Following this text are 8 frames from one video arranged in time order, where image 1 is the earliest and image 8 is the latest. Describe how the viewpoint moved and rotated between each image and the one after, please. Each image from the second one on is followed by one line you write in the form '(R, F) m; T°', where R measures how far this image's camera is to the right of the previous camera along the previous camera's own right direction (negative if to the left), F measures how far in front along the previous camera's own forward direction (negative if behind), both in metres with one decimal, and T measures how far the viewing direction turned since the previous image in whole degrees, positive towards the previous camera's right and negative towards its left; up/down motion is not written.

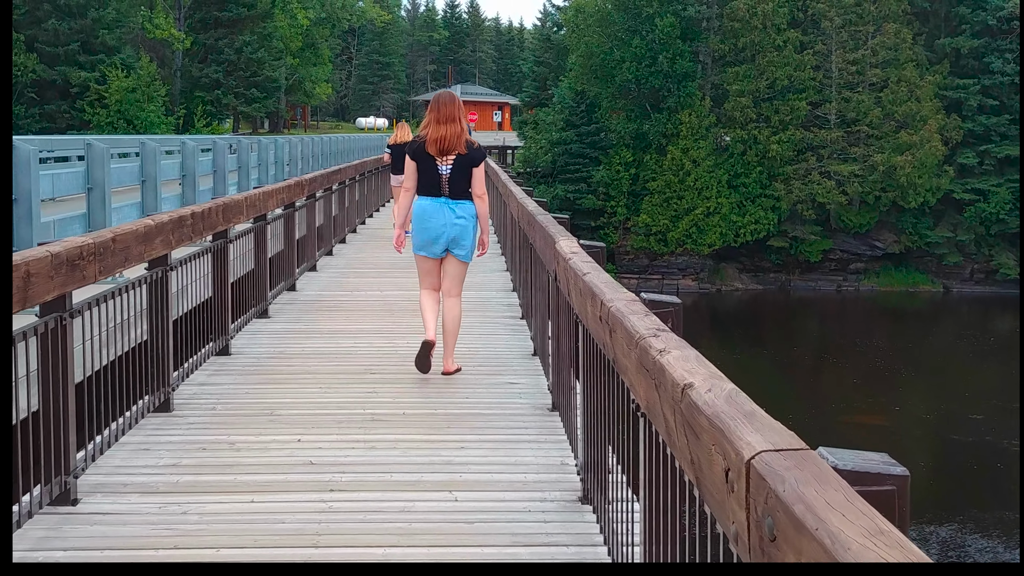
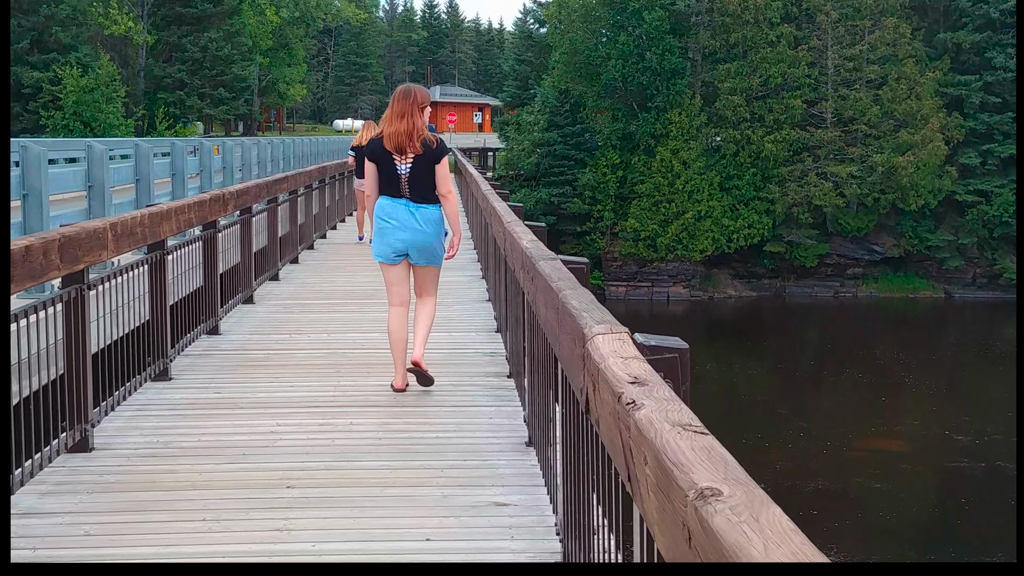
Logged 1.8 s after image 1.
(0.0, +2.4) m; +1°
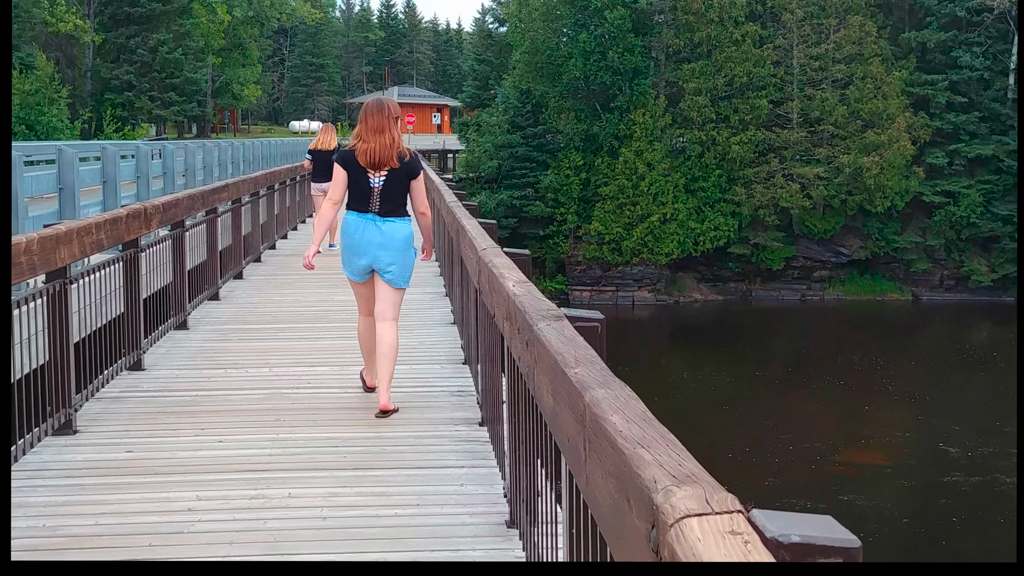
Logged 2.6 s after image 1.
(-0.1, +1.1) m; +2°
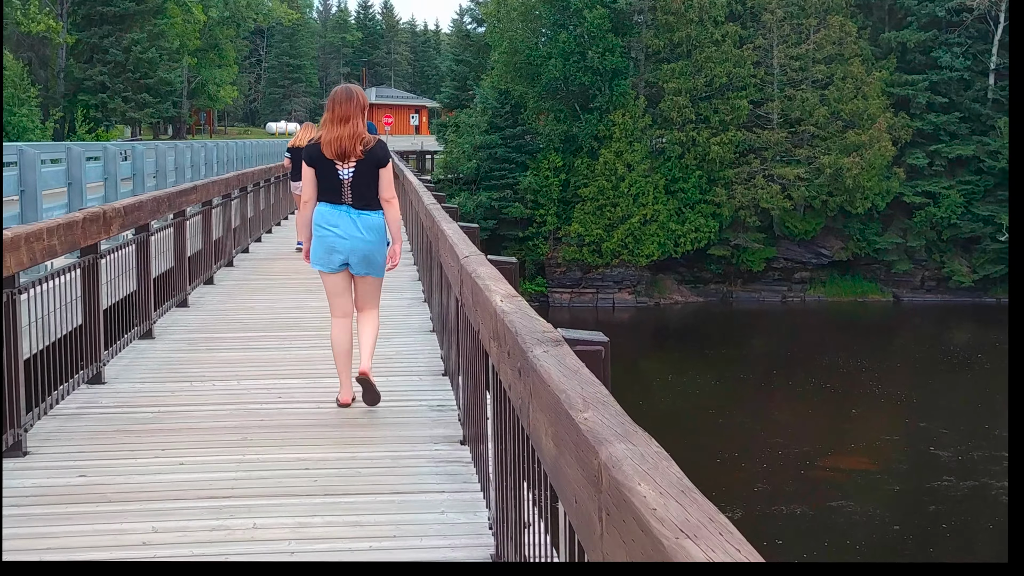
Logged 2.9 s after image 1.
(0.0, +0.4) m; +1°
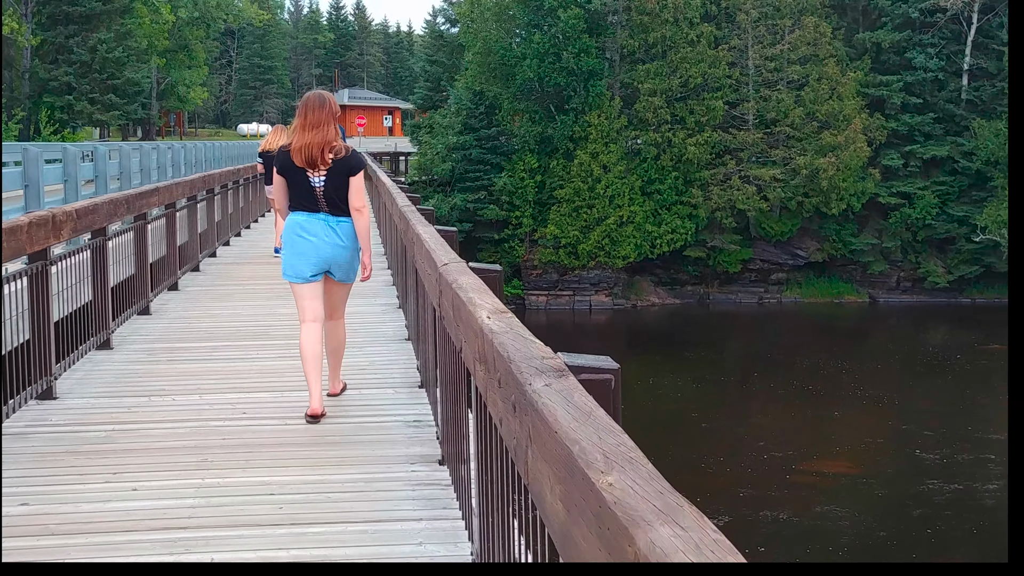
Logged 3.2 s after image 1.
(0.0, +0.4) m; +1°
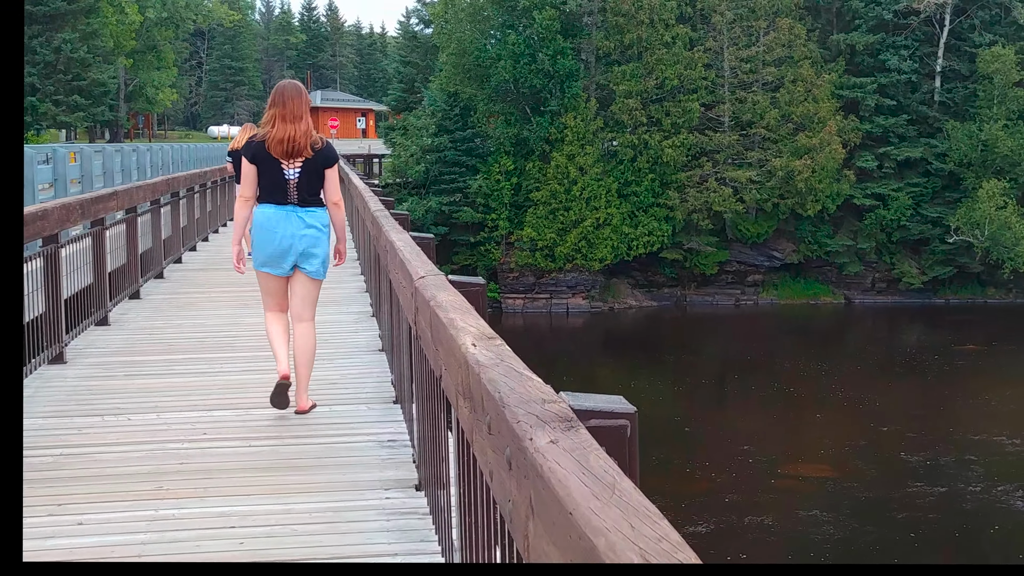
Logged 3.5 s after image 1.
(0.0, +0.4) m; +1°
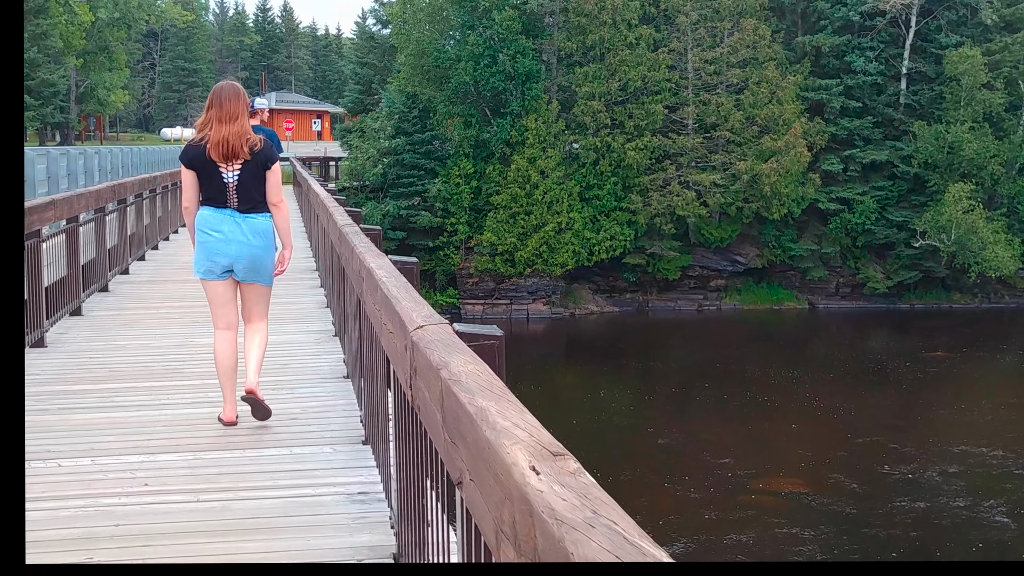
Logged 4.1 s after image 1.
(-0.2, +0.8) m; +2°
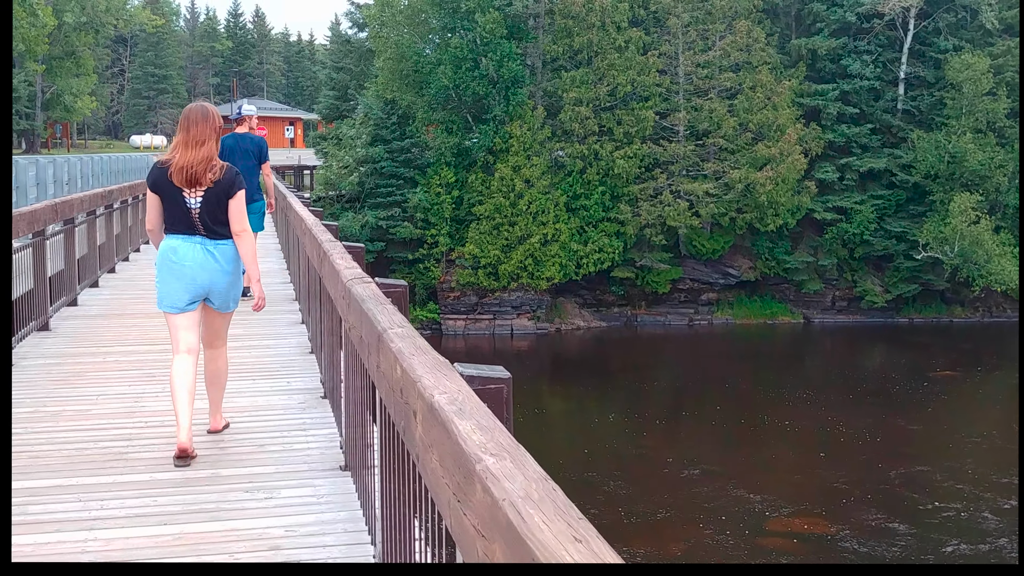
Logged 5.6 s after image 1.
(-0.4, +1.9) m; +1°
